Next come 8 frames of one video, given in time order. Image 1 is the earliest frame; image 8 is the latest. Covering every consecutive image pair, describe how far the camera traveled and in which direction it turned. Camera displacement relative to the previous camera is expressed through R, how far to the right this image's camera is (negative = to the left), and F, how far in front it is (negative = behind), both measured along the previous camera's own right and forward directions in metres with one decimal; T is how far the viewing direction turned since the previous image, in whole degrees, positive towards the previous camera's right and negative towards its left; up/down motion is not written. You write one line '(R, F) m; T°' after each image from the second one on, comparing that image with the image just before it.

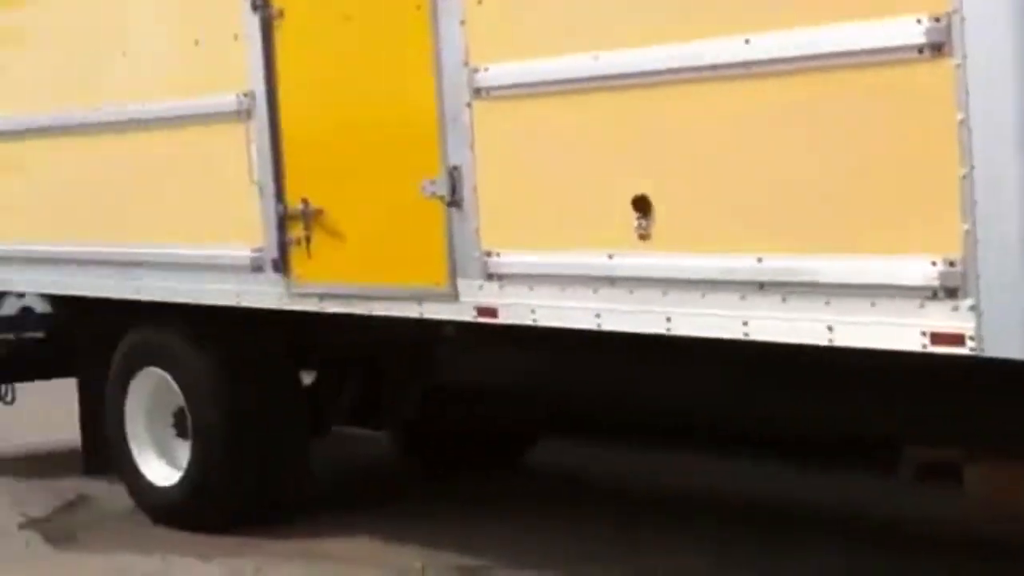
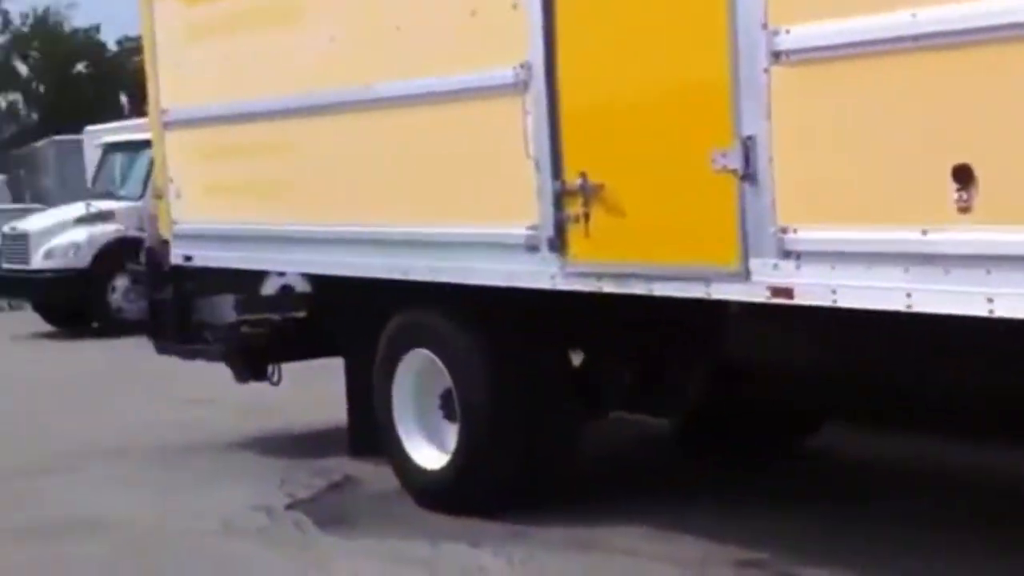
(-0.3, +0.4) m; -9°
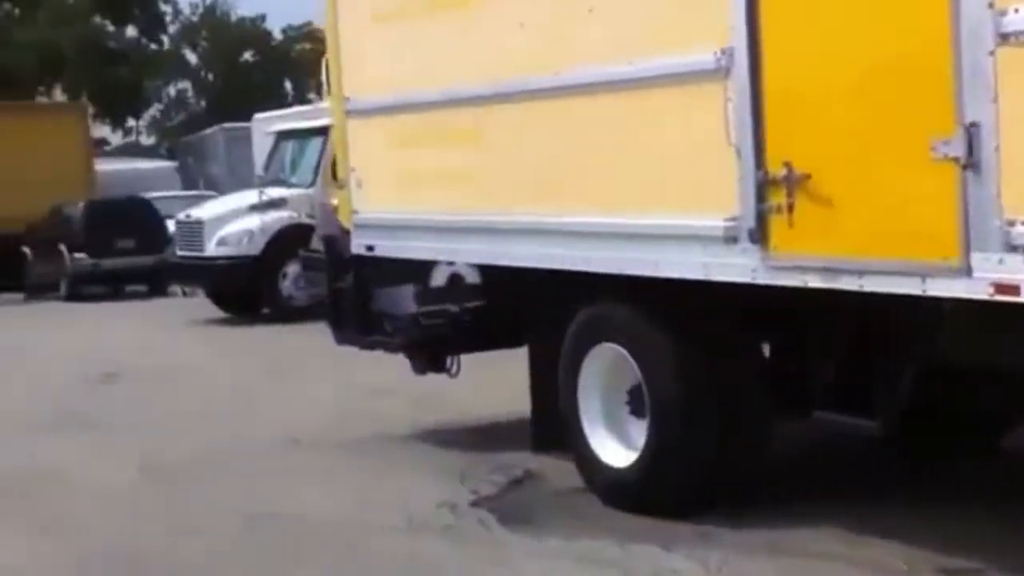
(-0.2, +0.2) m; -6°
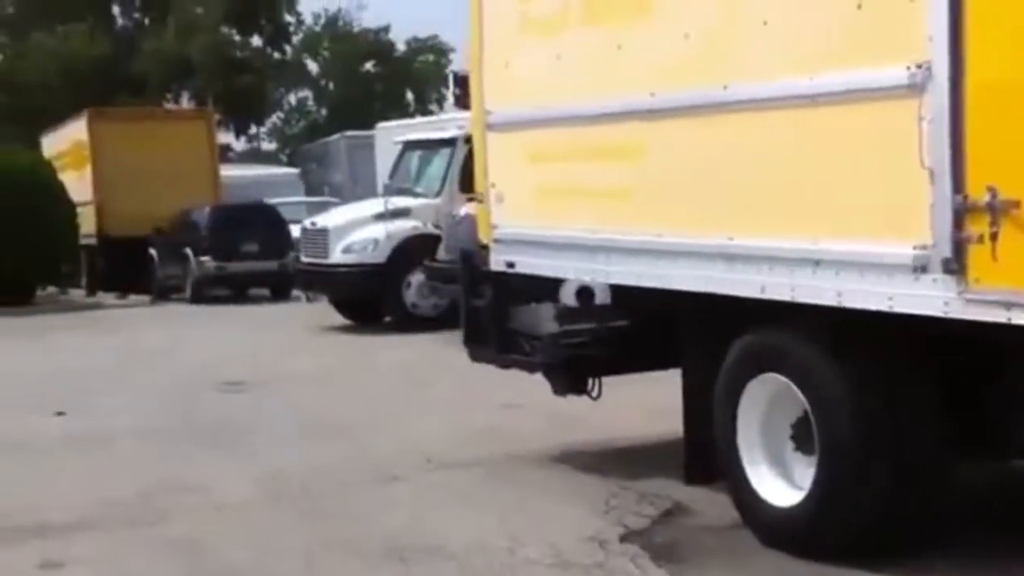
(-0.3, +0.4) m; -4°
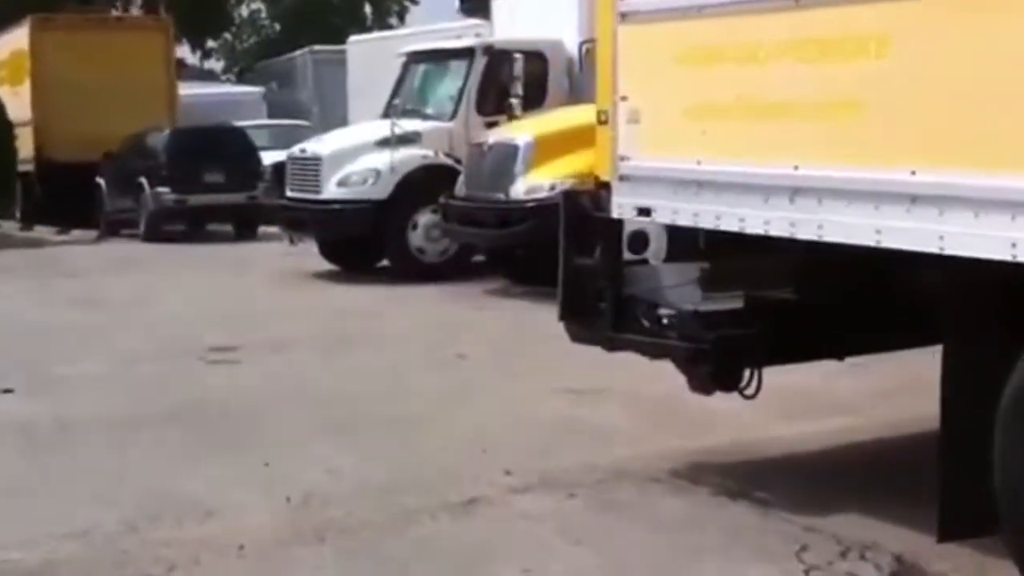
(-0.9, +3.1) m; +2°
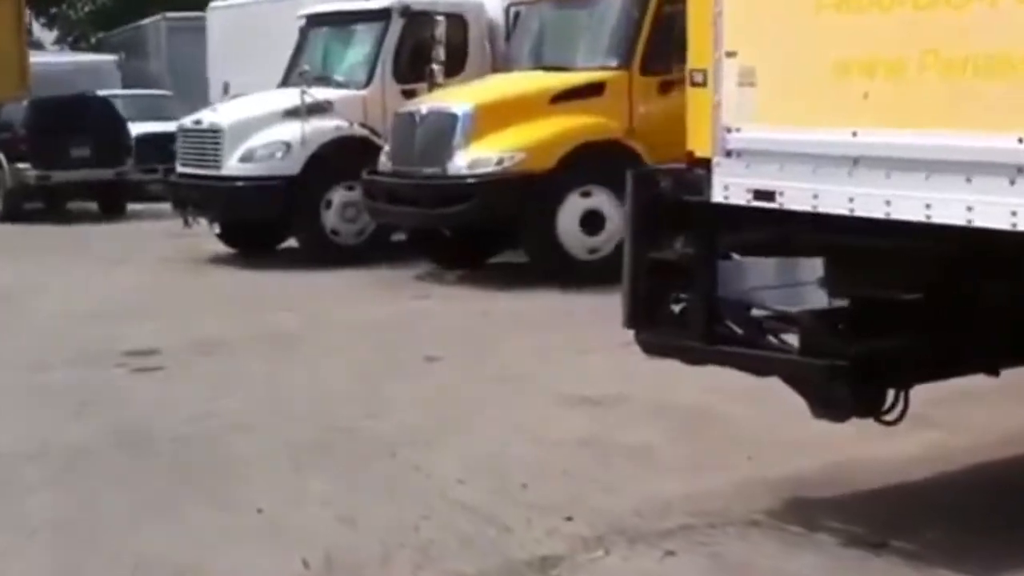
(-1.0, +1.7) m; +6°
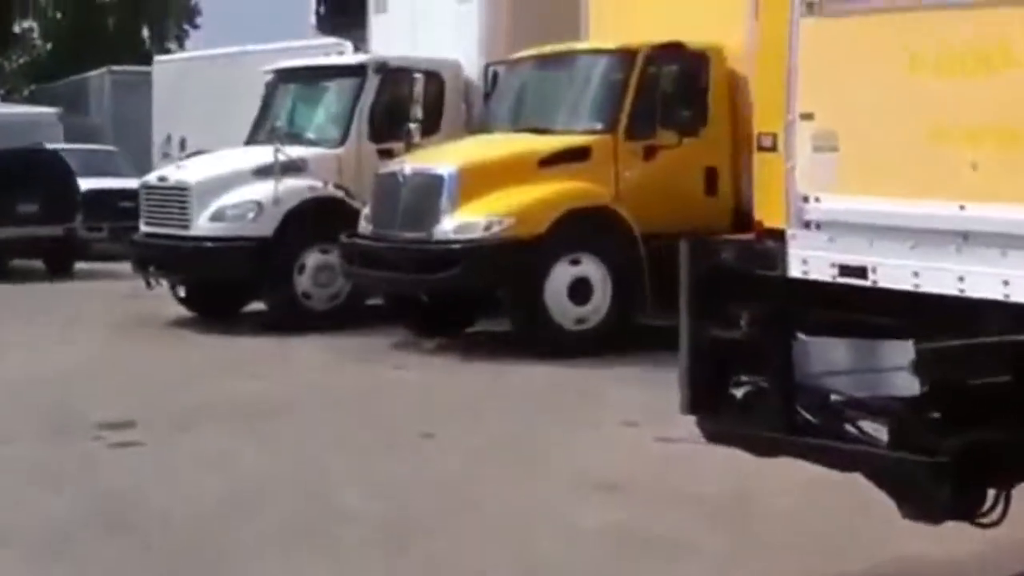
(-0.5, +0.6) m; +2°
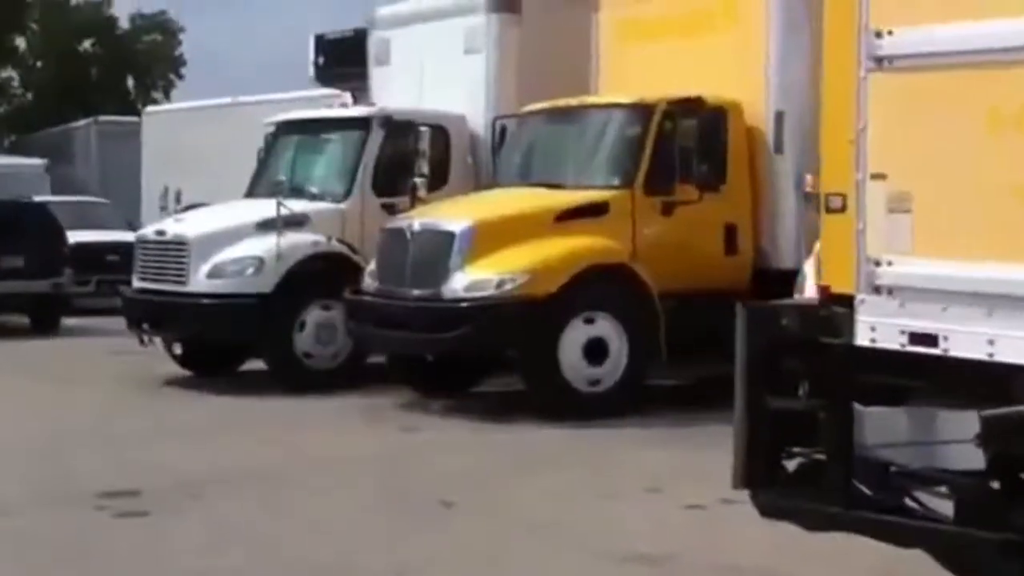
(-0.3, +0.4) m; +1°
